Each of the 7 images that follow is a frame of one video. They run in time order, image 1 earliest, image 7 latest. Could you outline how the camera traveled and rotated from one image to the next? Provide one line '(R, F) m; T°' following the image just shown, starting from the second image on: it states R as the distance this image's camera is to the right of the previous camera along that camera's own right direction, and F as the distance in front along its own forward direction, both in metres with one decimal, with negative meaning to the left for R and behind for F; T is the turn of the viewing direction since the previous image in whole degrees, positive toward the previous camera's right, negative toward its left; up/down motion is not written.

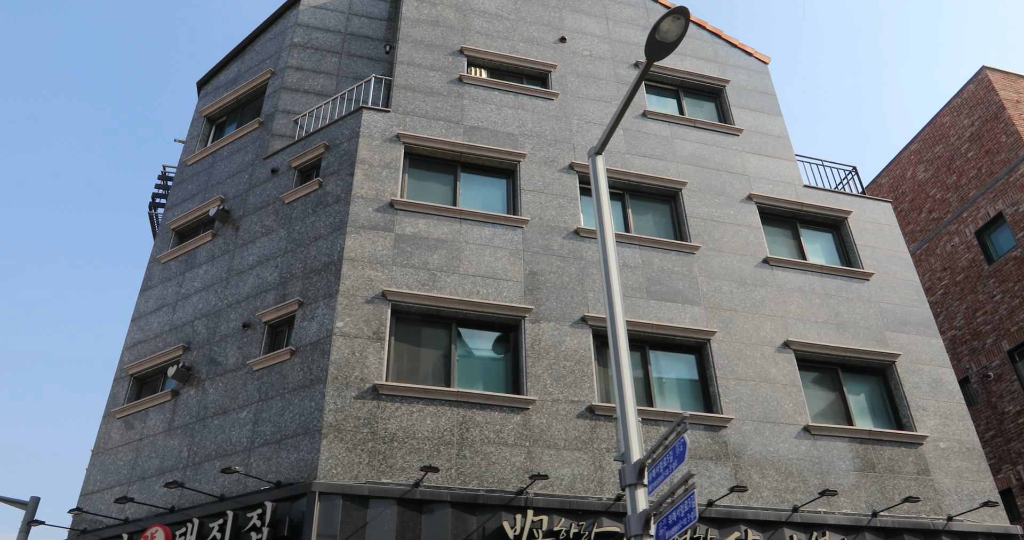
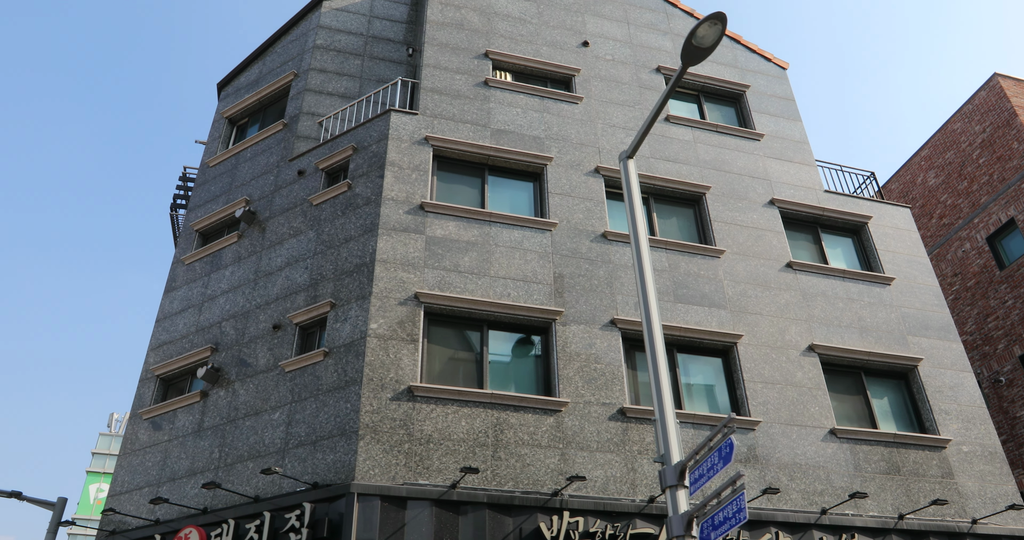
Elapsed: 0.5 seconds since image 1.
(-0.7, -0.1) m; 0°
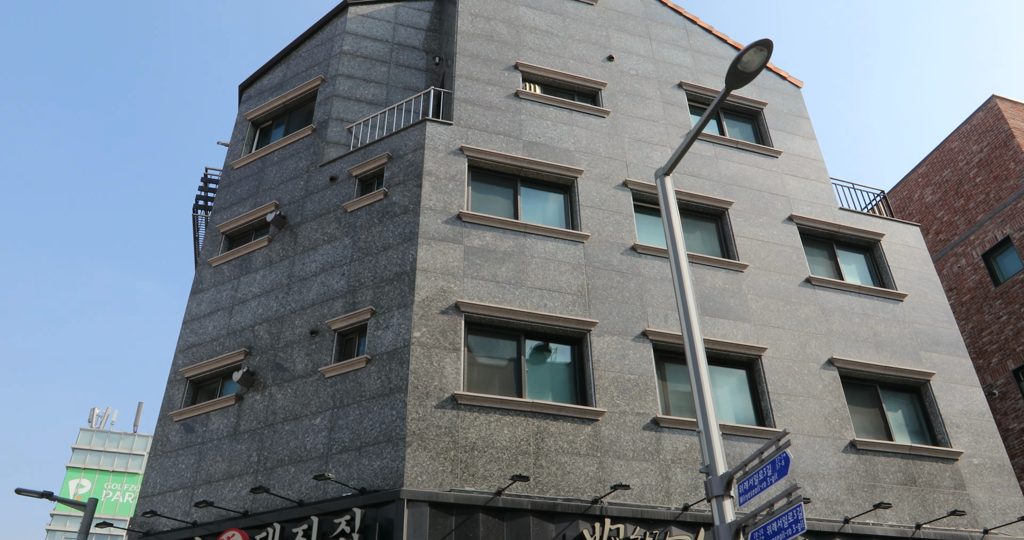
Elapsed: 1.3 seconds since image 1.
(-1.2, -0.3) m; +2°
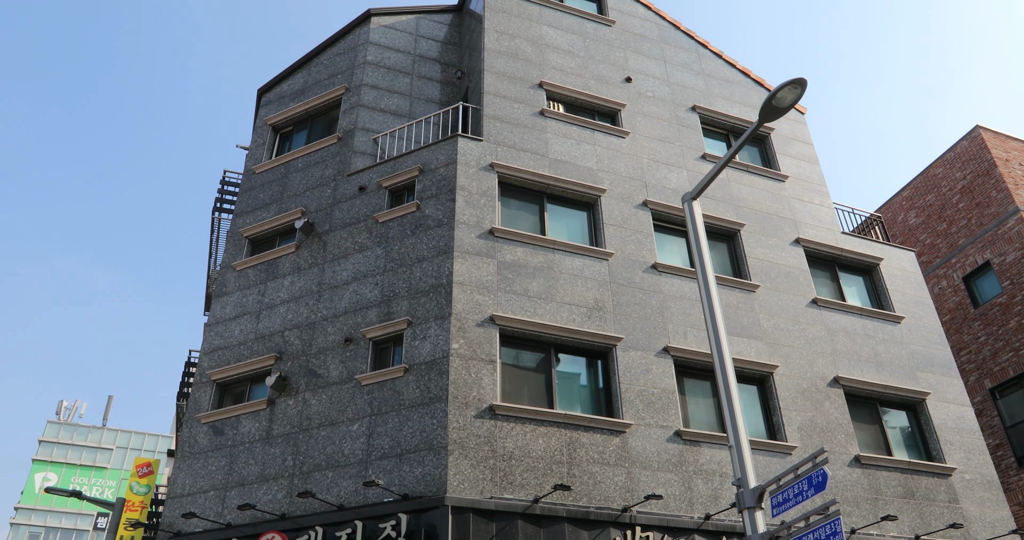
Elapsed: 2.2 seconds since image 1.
(-1.4, -0.5) m; +3°
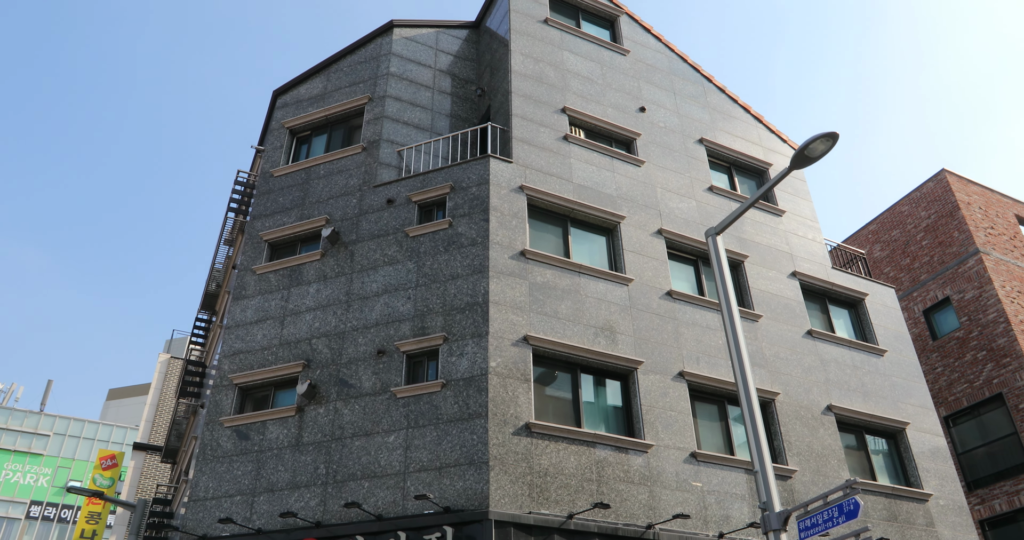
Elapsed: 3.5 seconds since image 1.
(-2.0, -0.5) m; +5°
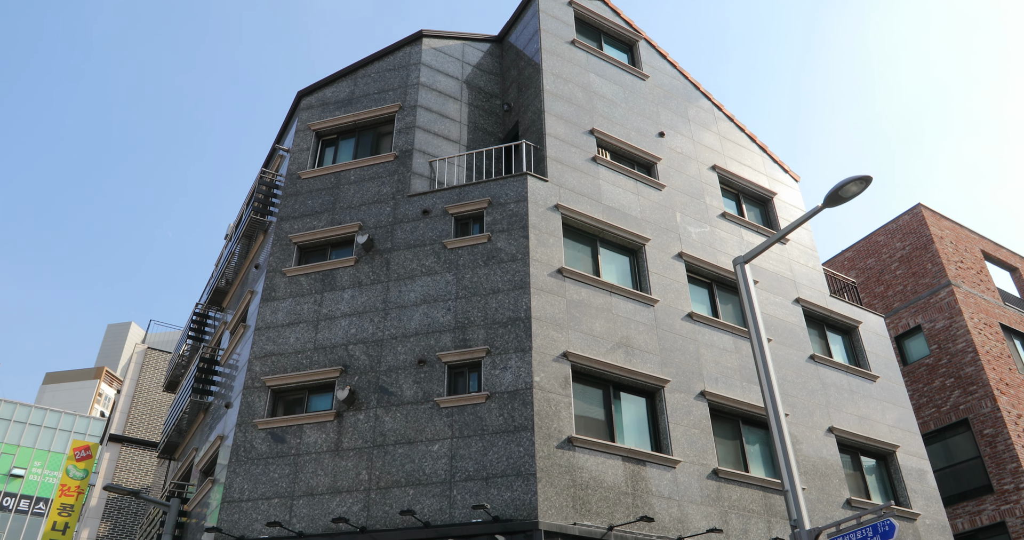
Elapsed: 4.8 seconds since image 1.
(-2.1, -0.4) m; +4°
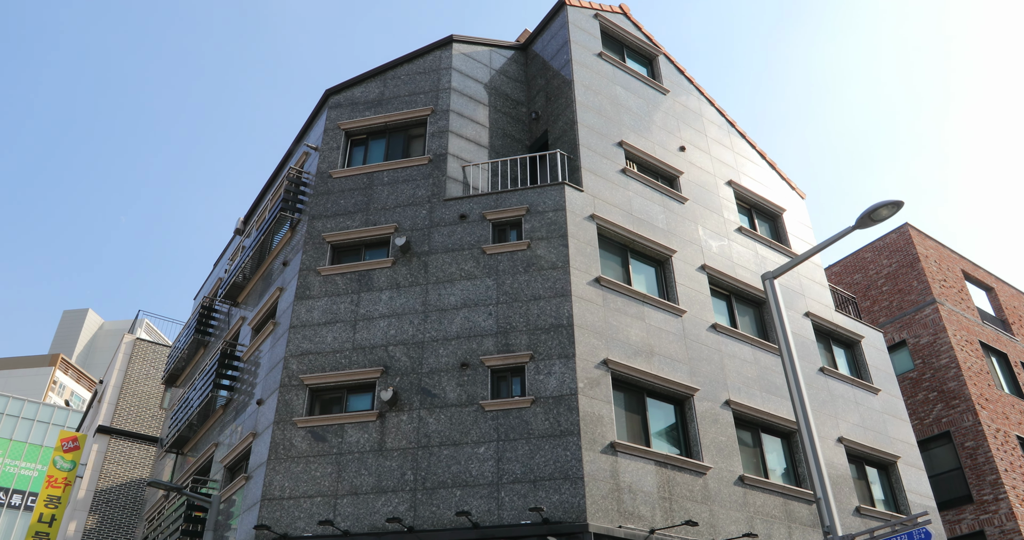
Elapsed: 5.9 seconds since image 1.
(-1.9, -0.3) m; +3°
